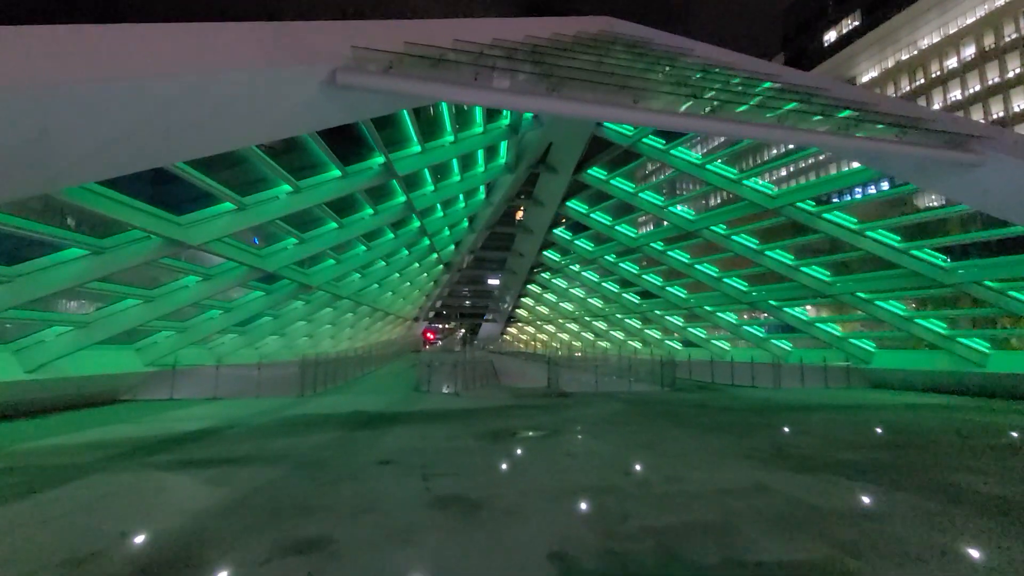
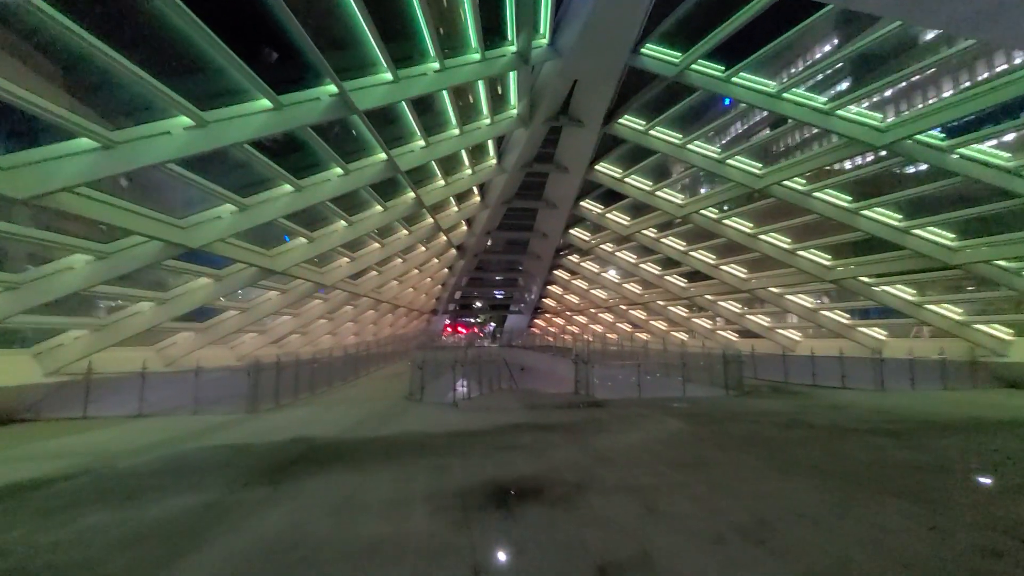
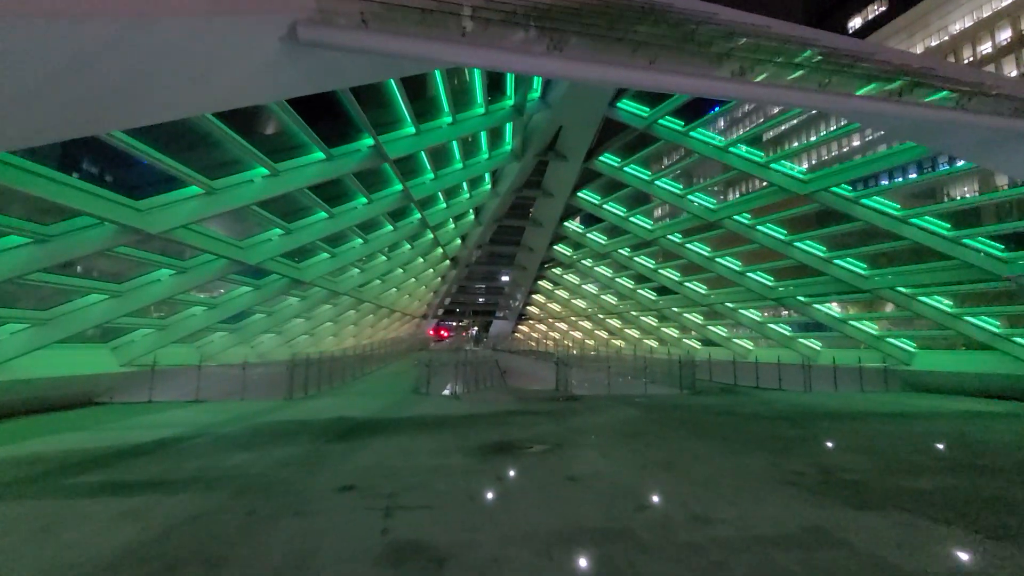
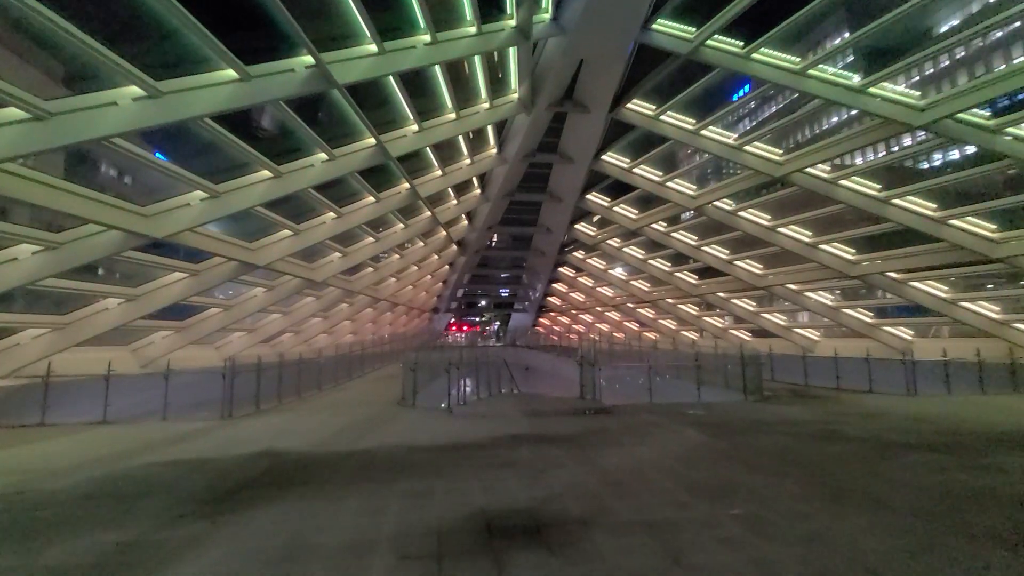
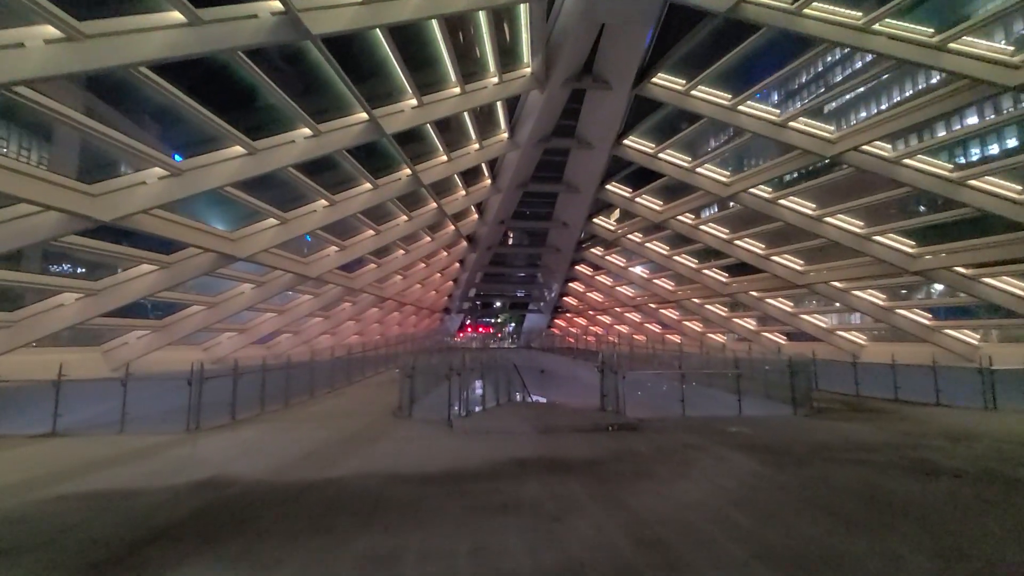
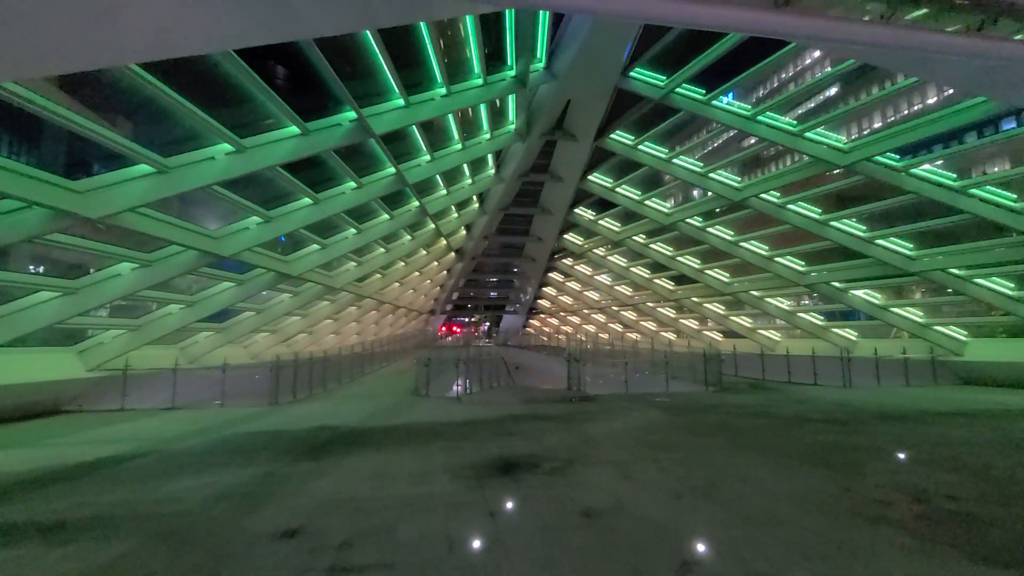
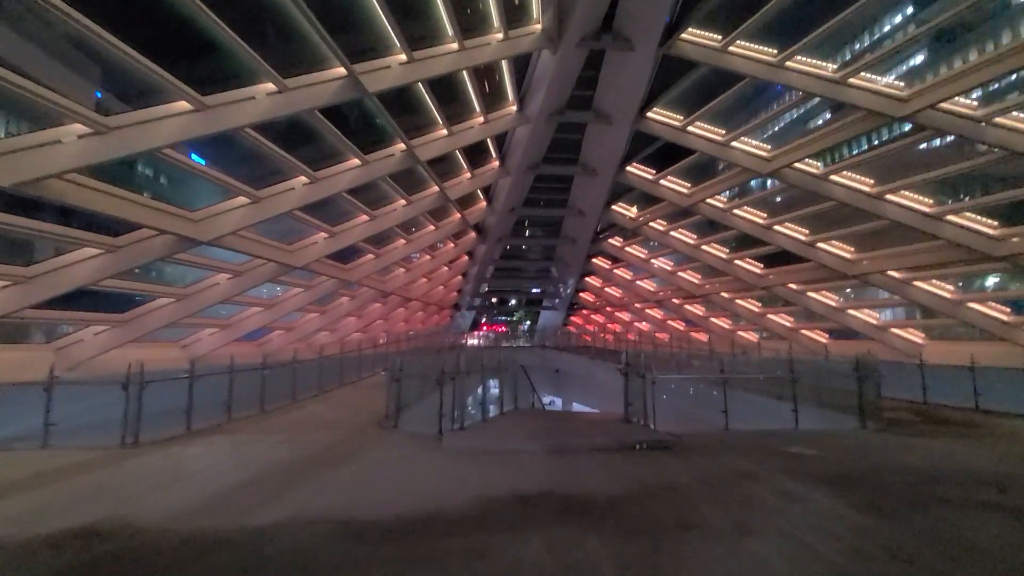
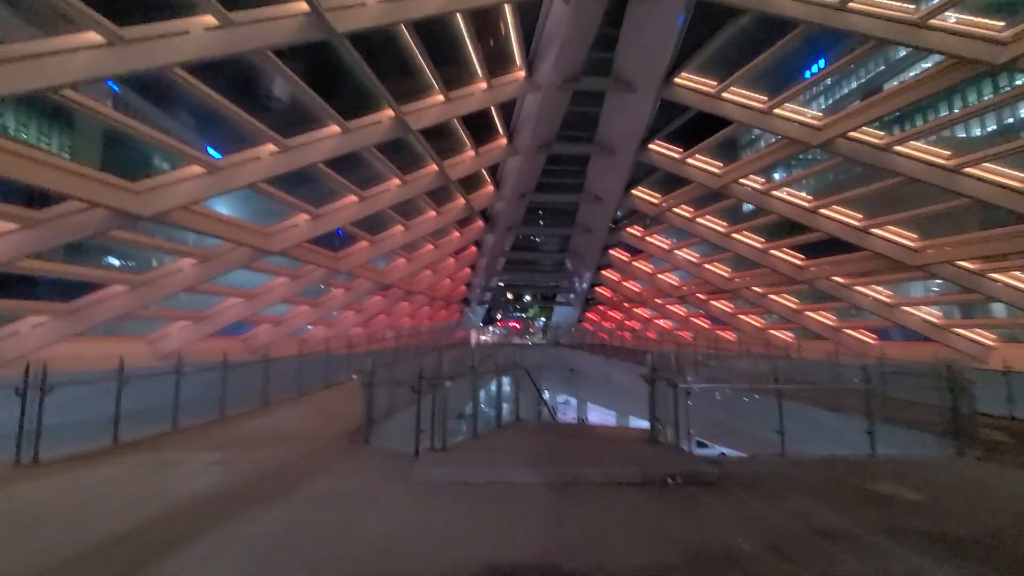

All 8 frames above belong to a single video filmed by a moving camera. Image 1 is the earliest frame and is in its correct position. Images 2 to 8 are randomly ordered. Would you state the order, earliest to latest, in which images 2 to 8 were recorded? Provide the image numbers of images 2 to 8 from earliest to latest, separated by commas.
3, 6, 2, 4, 5, 7, 8
